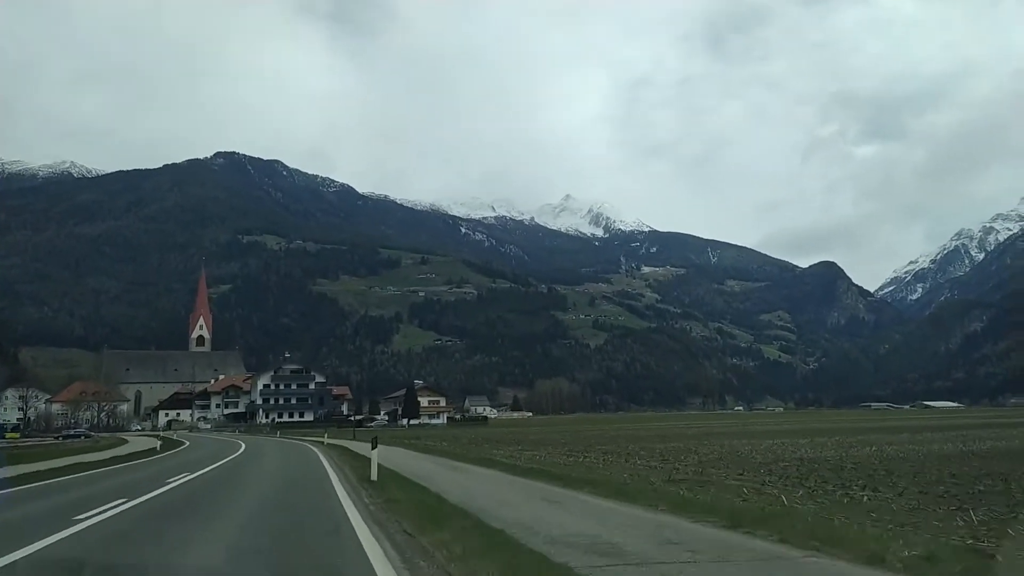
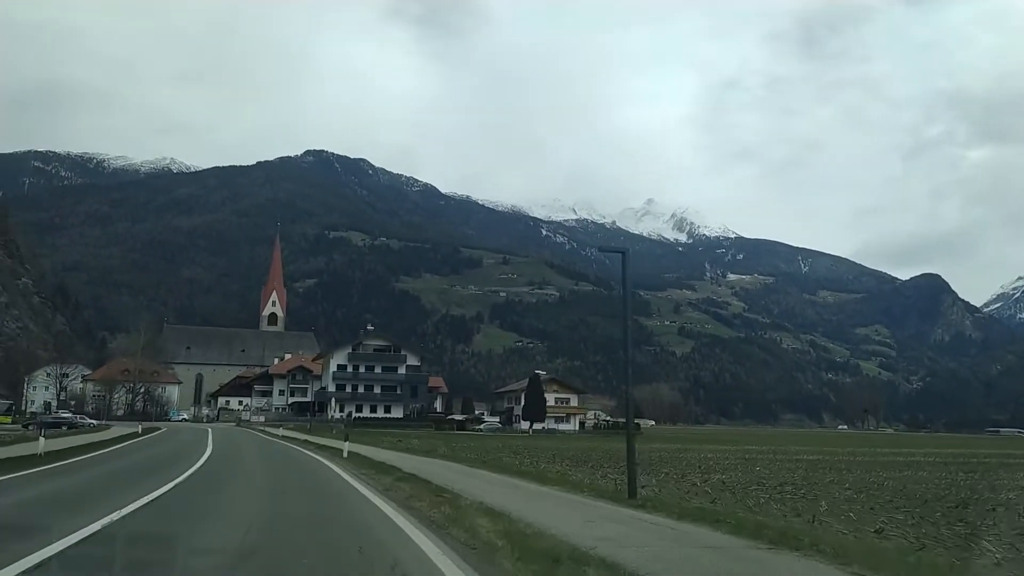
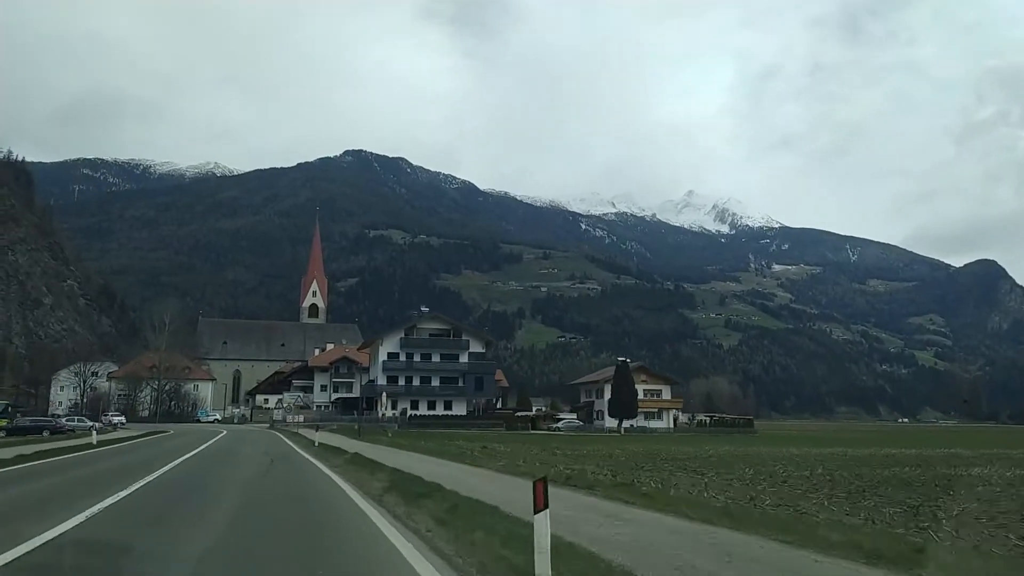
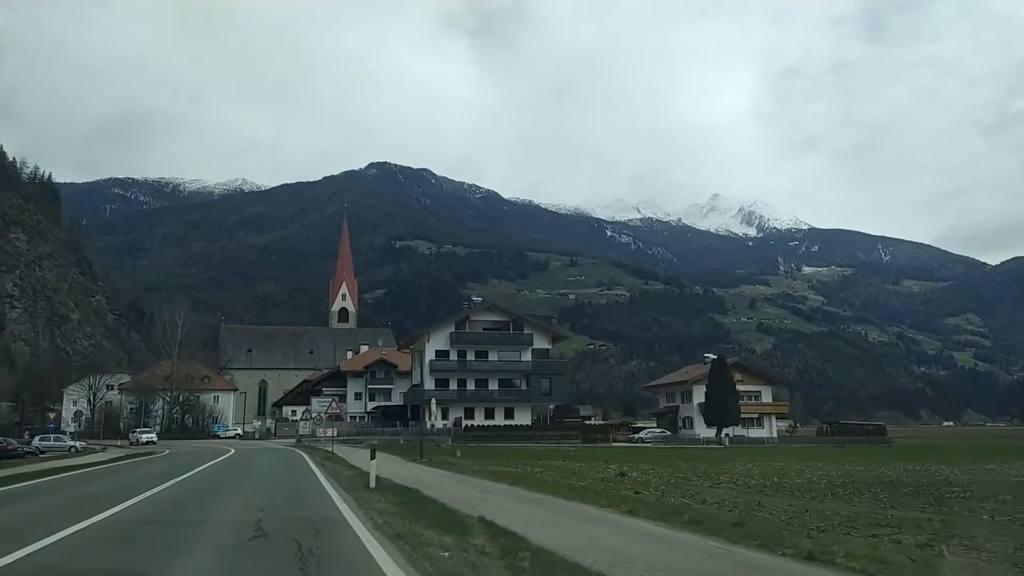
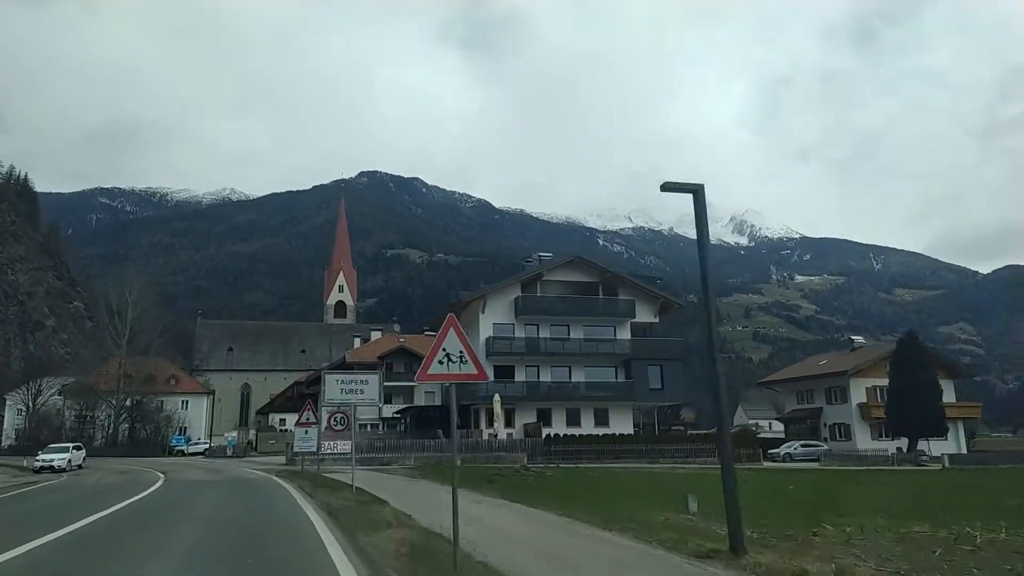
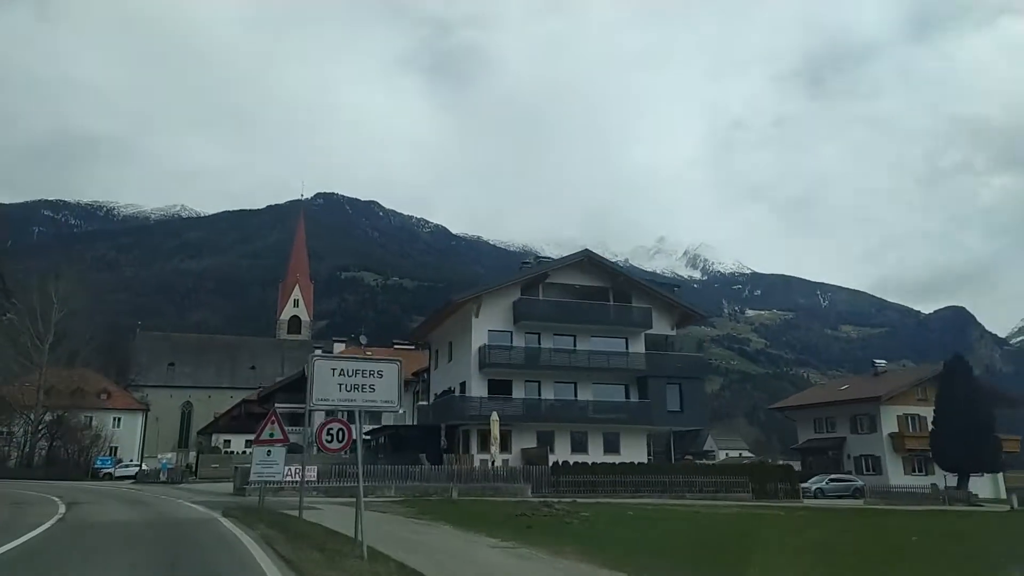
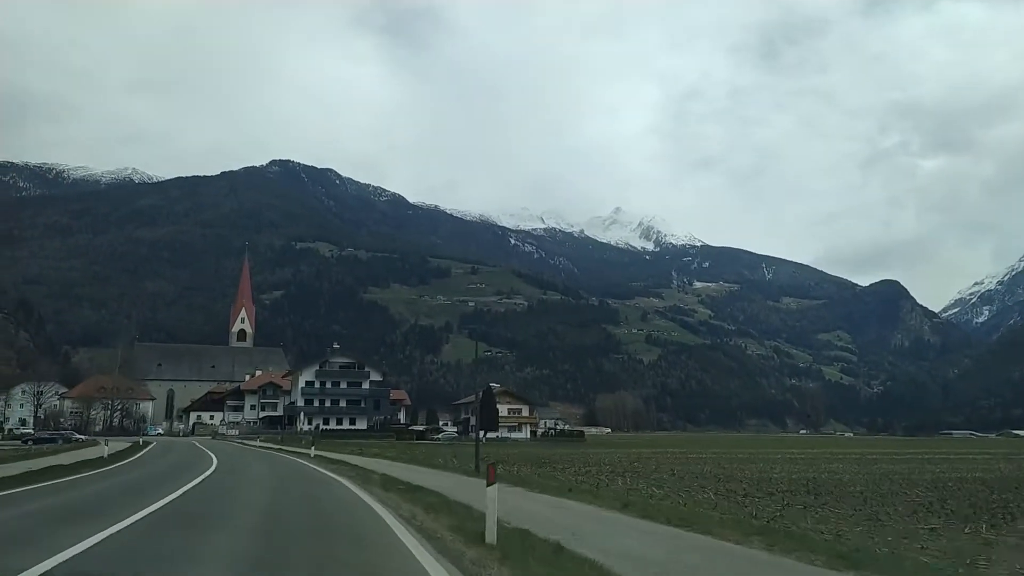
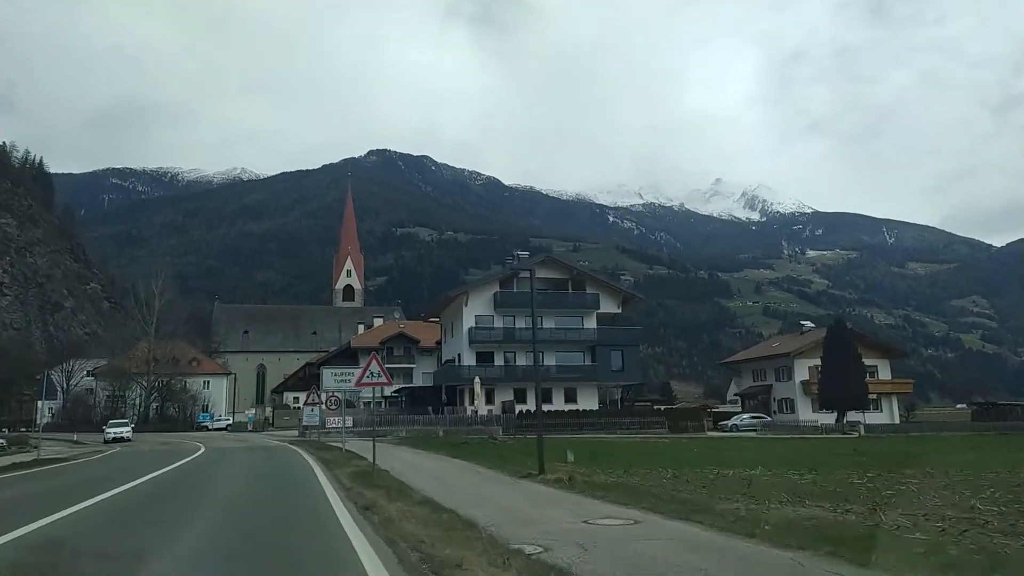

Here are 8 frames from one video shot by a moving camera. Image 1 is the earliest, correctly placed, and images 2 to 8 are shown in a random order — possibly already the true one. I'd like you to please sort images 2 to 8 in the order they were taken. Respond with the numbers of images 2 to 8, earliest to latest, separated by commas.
7, 2, 3, 4, 8, 5, 6
